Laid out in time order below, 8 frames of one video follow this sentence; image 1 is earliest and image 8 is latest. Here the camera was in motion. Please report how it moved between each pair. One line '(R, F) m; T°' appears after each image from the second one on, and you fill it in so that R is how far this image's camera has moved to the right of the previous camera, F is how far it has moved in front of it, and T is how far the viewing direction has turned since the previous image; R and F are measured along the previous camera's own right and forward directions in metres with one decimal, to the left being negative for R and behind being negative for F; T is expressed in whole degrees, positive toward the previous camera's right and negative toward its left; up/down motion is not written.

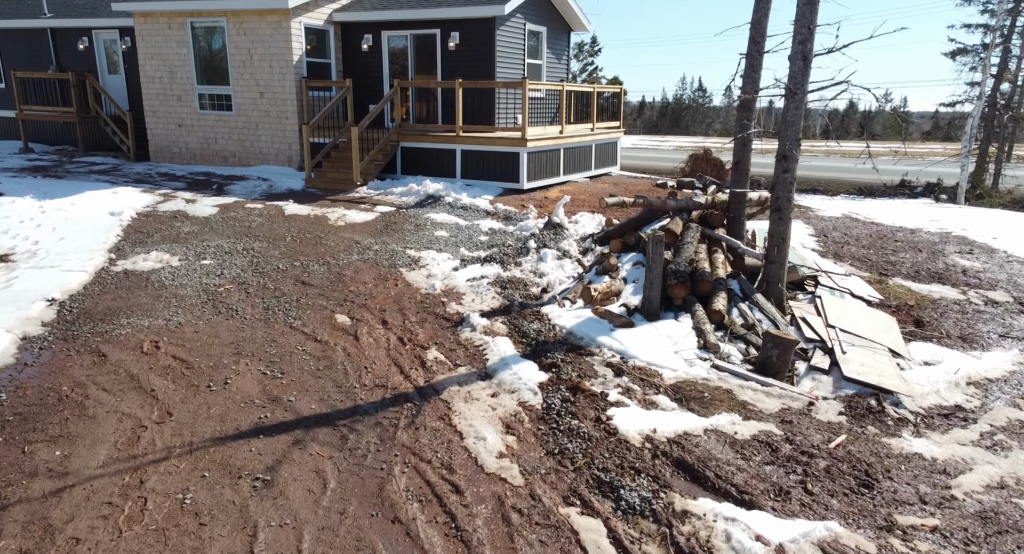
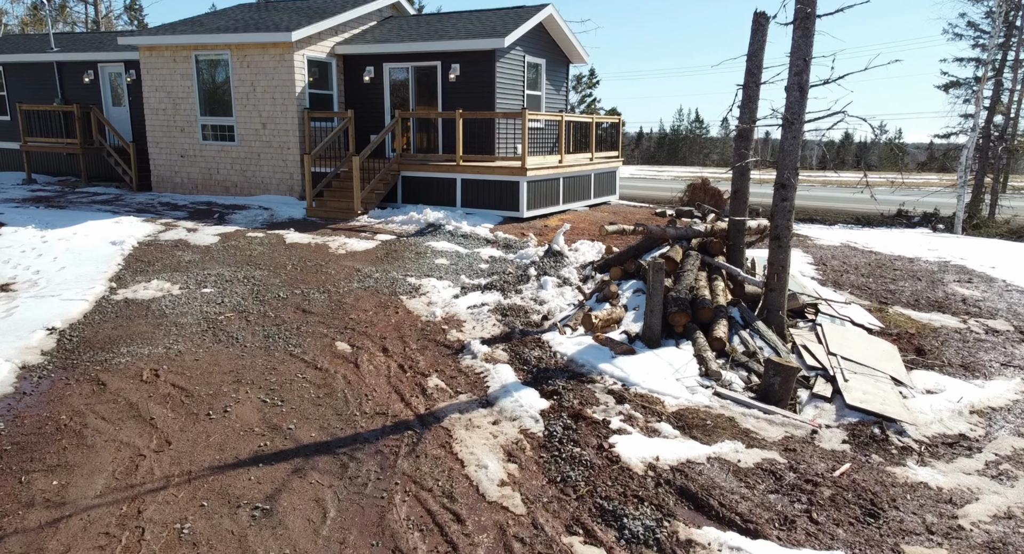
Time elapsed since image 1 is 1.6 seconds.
(0.0, 0.0) m; 0°
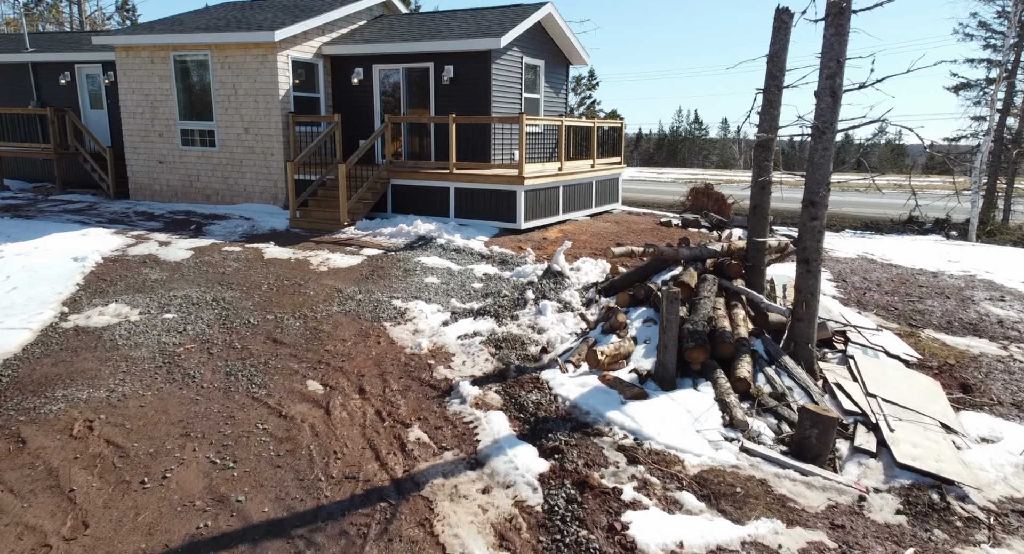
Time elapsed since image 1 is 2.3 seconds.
(0.0, +0.7) m; 0°
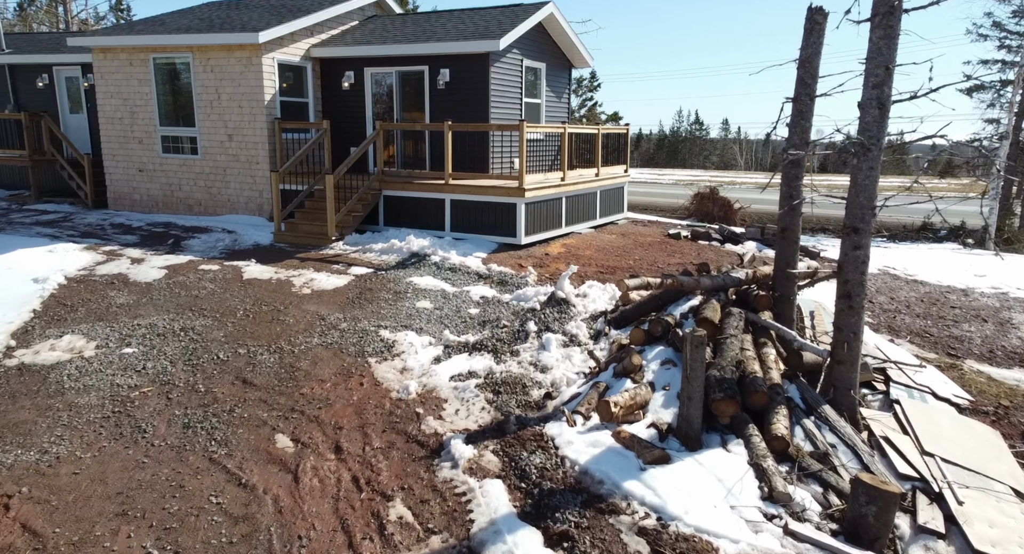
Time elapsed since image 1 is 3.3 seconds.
(0.0, +0.7) m; 0°
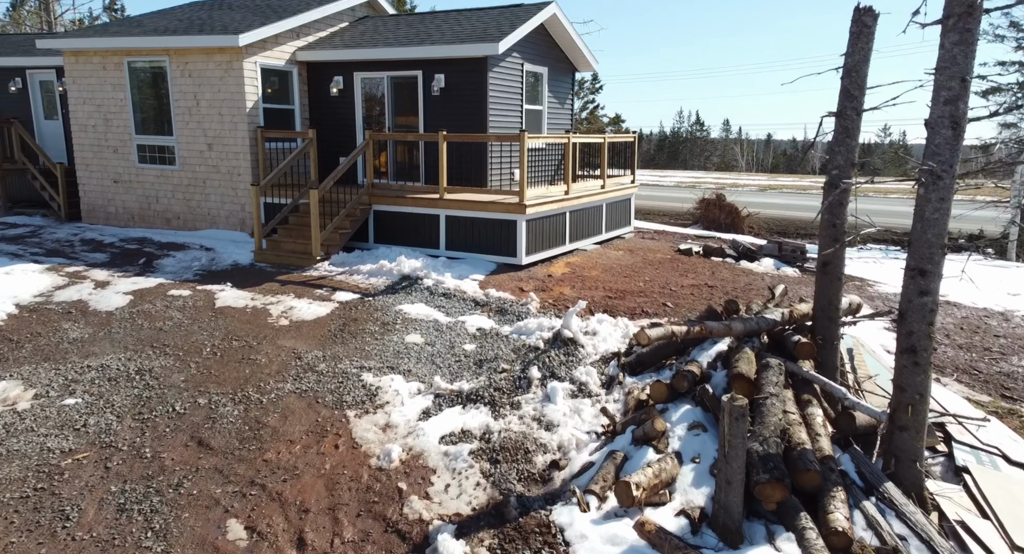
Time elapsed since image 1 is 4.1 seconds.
(0.0, +0.8) m; 0°
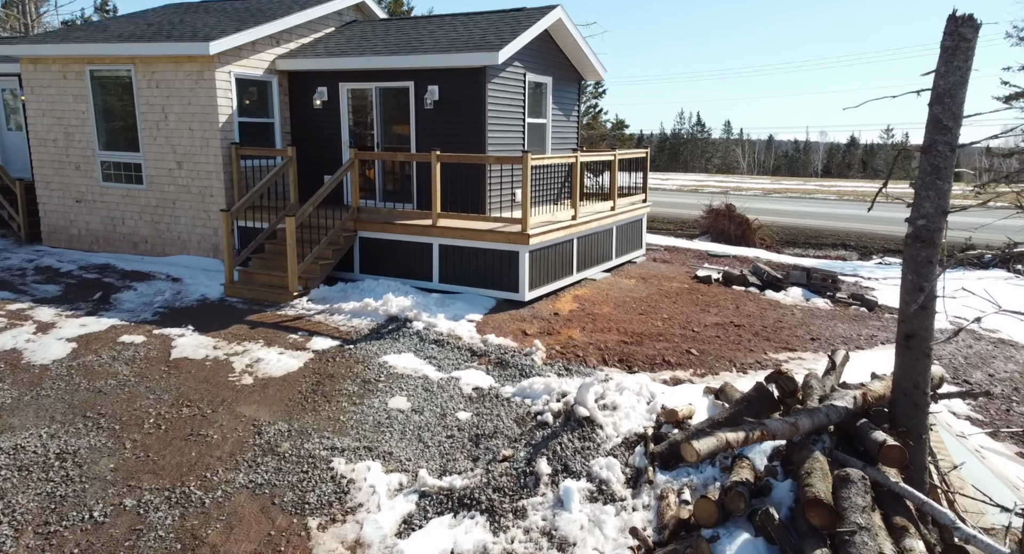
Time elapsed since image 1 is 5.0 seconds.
(0.0, +1.1) m; 0°
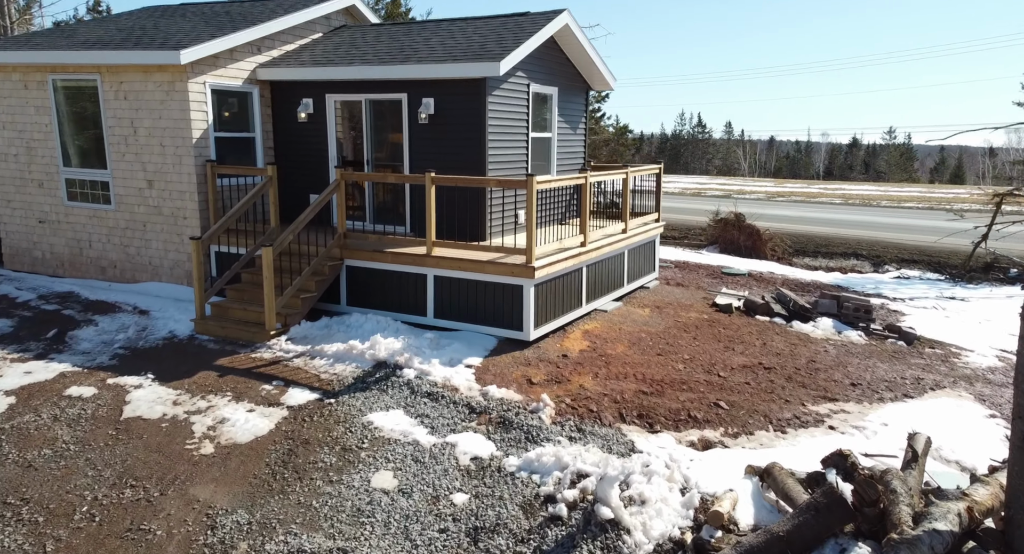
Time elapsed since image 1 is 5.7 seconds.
(0.0, +0.9) m; 0°
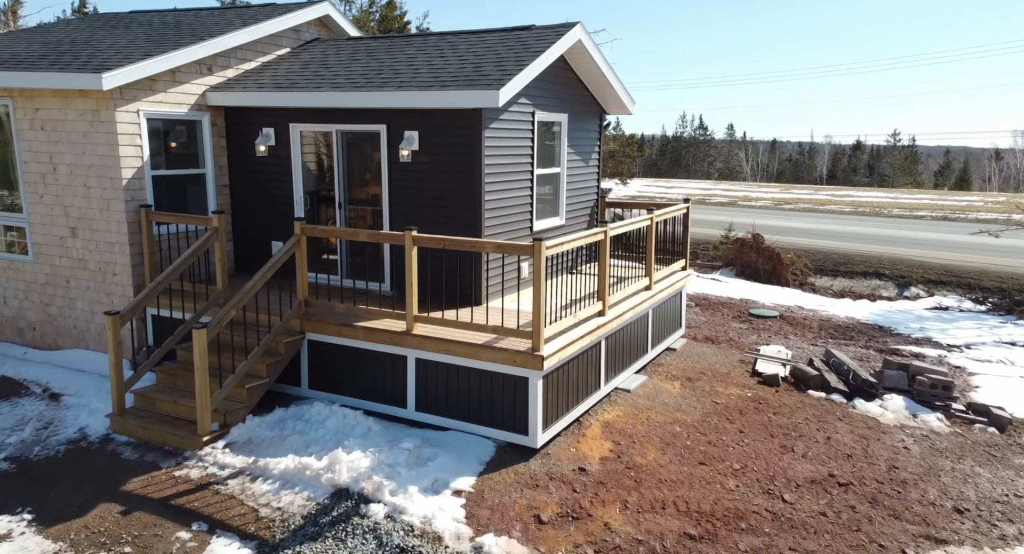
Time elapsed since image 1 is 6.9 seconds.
(0.0, +1.7) m; 0°
